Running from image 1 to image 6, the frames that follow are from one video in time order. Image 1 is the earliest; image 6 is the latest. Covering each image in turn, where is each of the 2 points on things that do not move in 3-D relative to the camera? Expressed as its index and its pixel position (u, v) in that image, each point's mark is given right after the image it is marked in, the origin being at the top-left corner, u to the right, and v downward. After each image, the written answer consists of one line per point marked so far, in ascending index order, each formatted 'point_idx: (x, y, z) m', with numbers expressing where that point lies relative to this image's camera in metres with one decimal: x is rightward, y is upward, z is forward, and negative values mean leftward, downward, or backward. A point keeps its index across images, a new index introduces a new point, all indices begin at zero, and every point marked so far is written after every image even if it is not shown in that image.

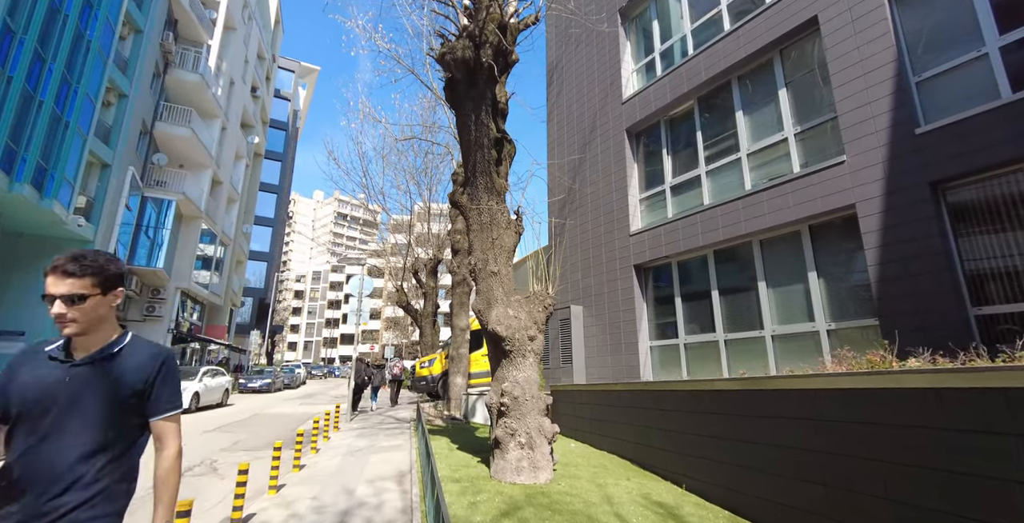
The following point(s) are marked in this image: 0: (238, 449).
0: (-5.1, -3.5, +8.8) m
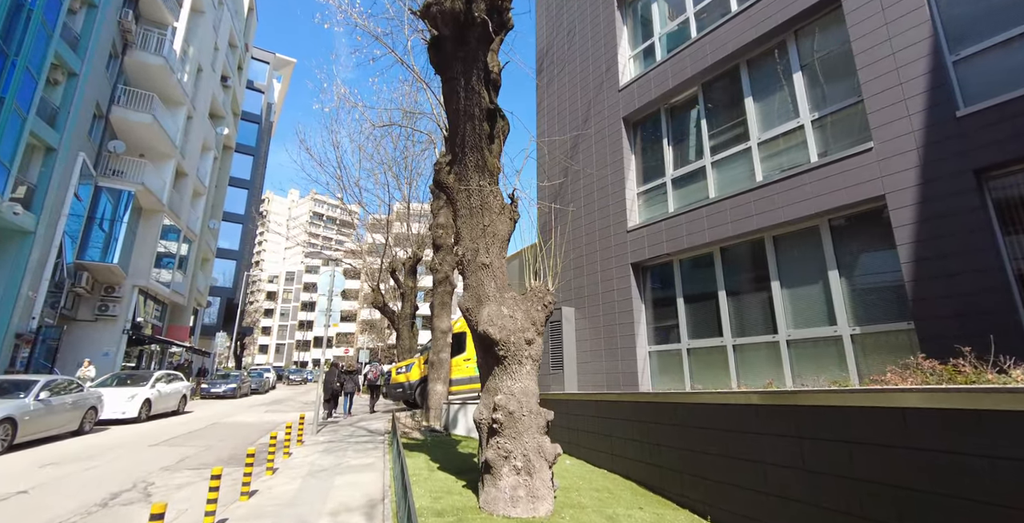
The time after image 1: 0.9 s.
0: (-5.3, -3.3, +7.6) m
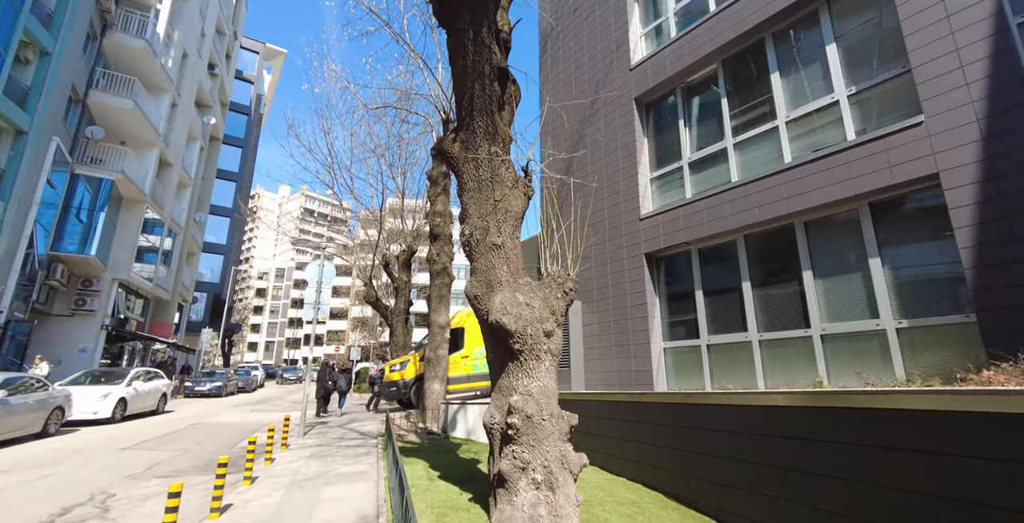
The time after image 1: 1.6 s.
0: (-5.2, -3.1, +6.8) m
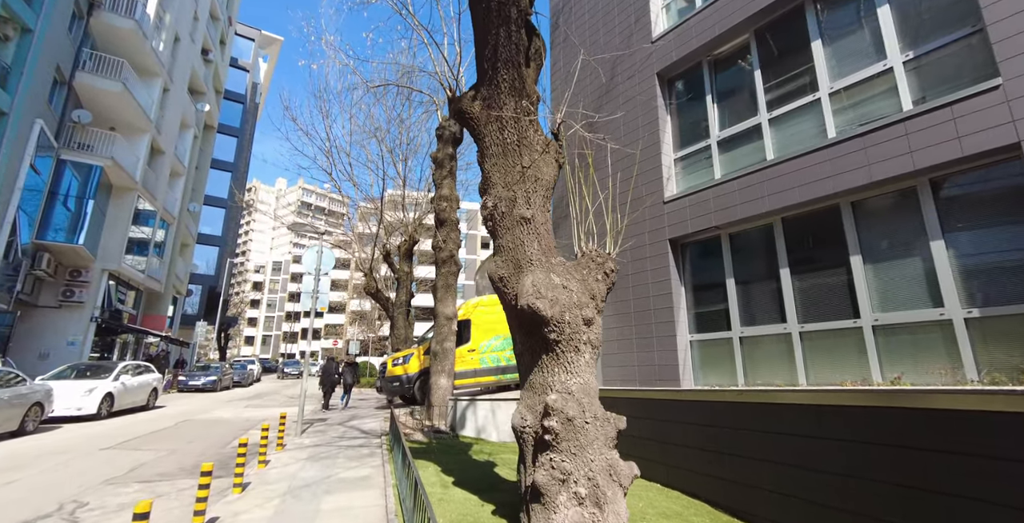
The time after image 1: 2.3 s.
0: (-5.0, -2.8, +6.2) m
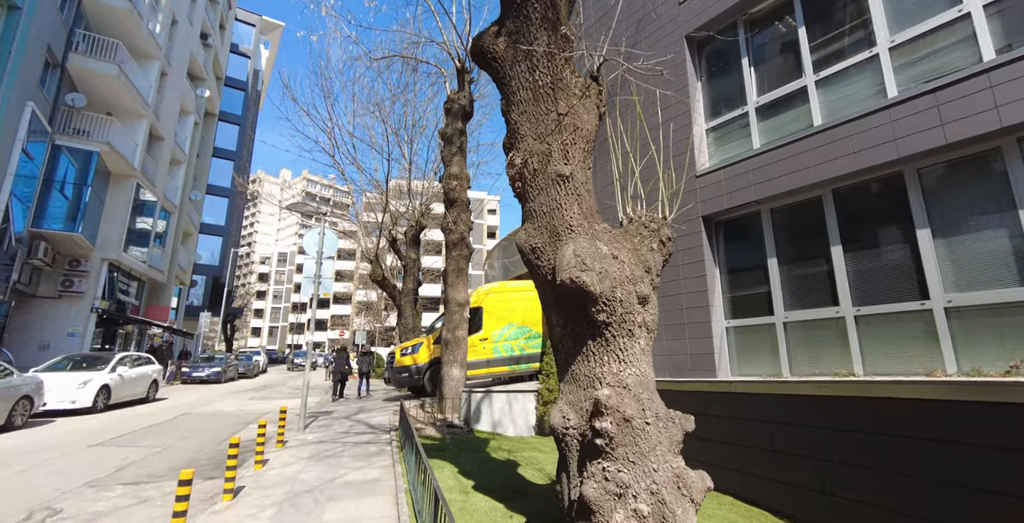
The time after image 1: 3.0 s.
0: (-4.7, -2.6, +5.6) m
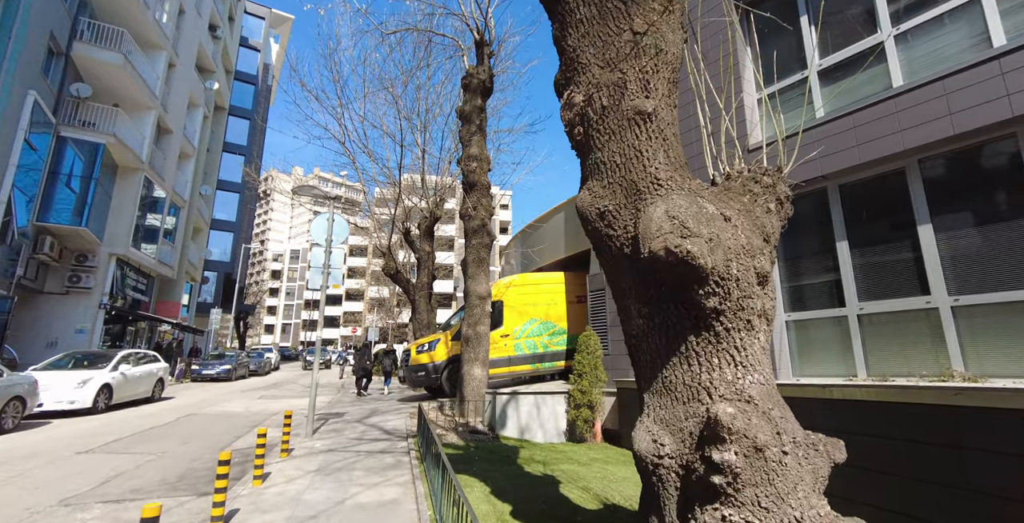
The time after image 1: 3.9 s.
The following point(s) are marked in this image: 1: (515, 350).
0: (-4.3, -2.4, +4.9) m
1: (+0.1, -2.0, +10.5) m
